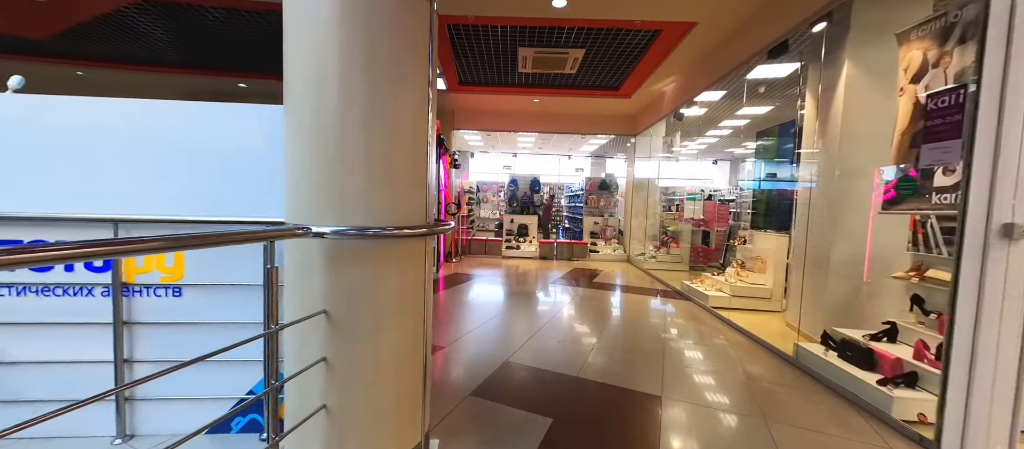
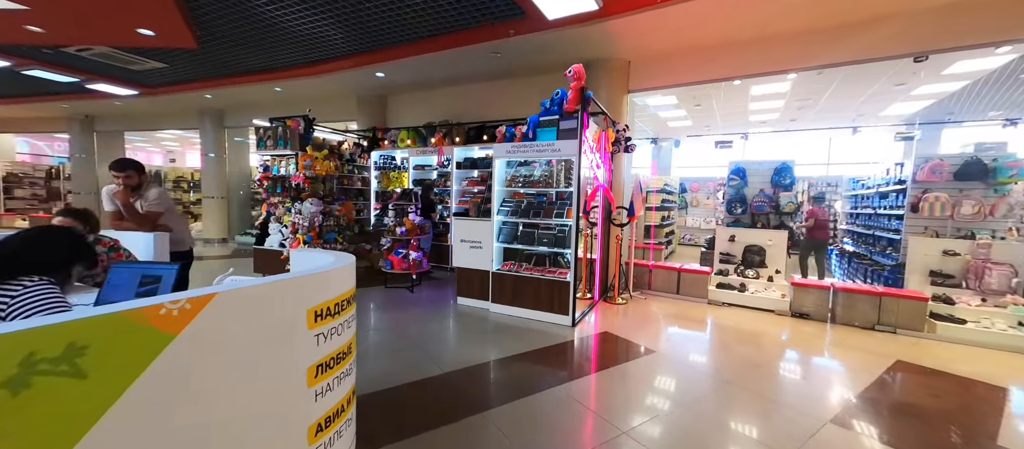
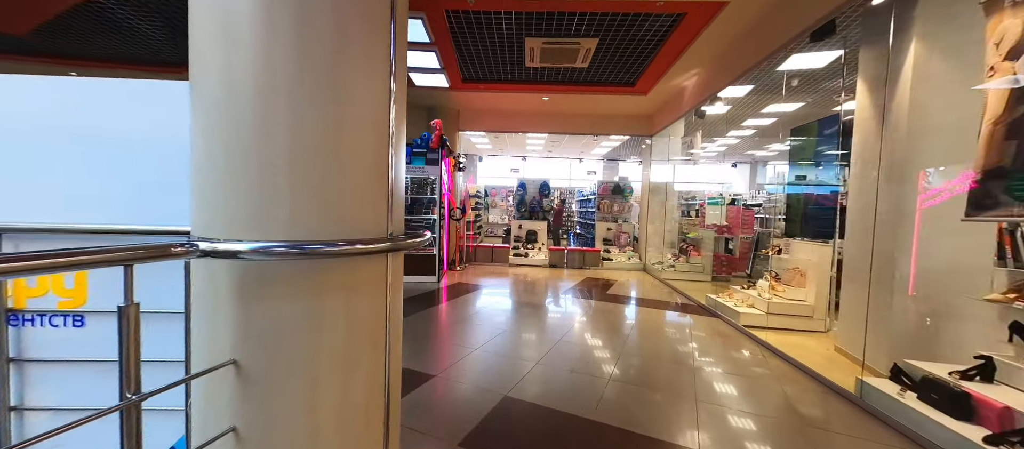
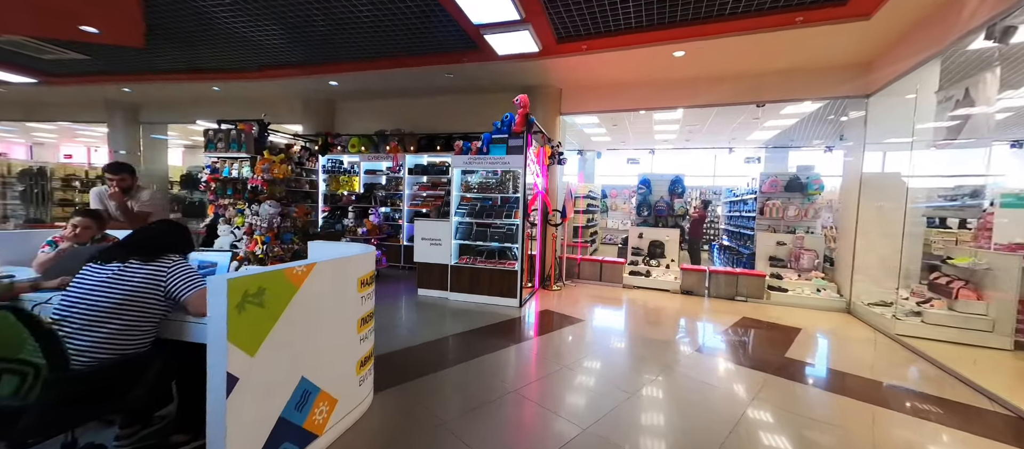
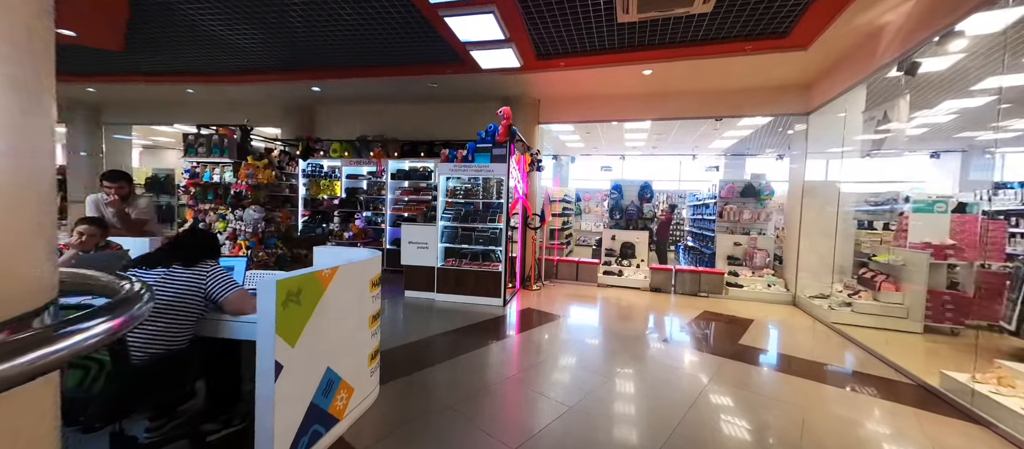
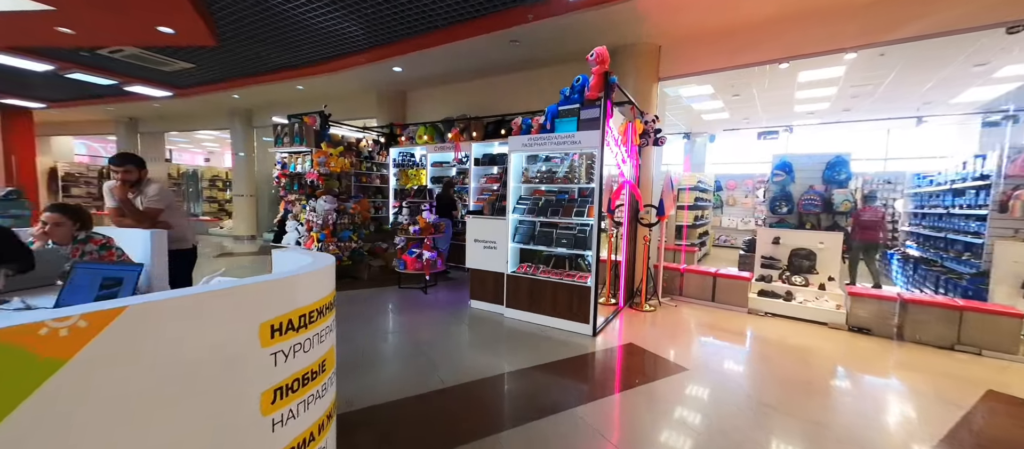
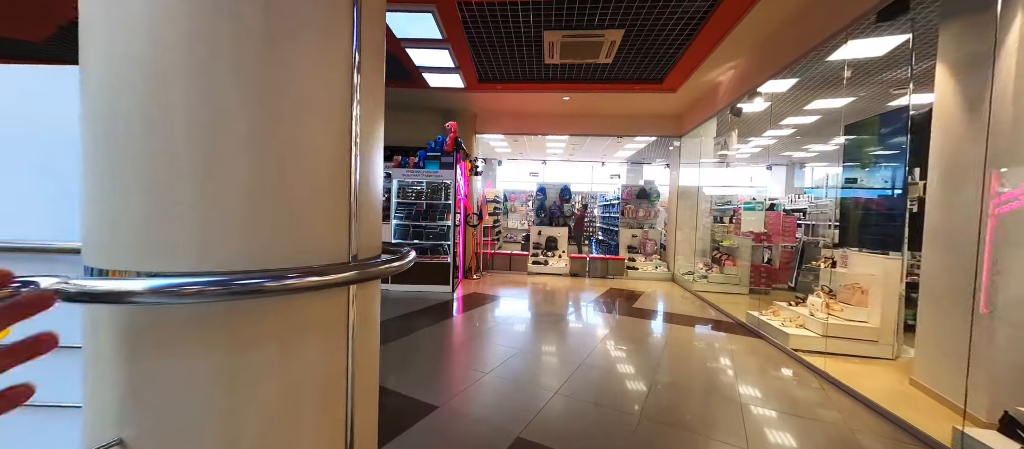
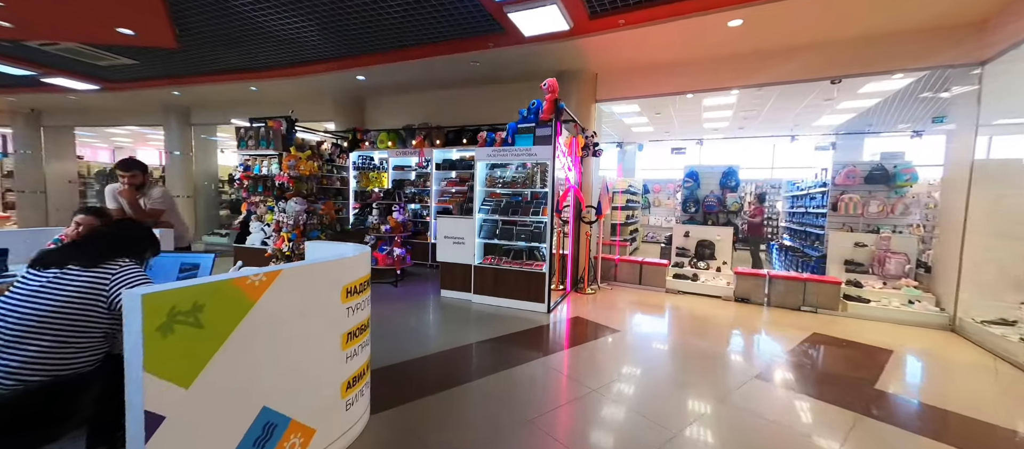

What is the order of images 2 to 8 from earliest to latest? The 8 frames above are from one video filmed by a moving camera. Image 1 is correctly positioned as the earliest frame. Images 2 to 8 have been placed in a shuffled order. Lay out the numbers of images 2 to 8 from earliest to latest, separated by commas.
3, 7, 5, 4, 8, 2, 6
